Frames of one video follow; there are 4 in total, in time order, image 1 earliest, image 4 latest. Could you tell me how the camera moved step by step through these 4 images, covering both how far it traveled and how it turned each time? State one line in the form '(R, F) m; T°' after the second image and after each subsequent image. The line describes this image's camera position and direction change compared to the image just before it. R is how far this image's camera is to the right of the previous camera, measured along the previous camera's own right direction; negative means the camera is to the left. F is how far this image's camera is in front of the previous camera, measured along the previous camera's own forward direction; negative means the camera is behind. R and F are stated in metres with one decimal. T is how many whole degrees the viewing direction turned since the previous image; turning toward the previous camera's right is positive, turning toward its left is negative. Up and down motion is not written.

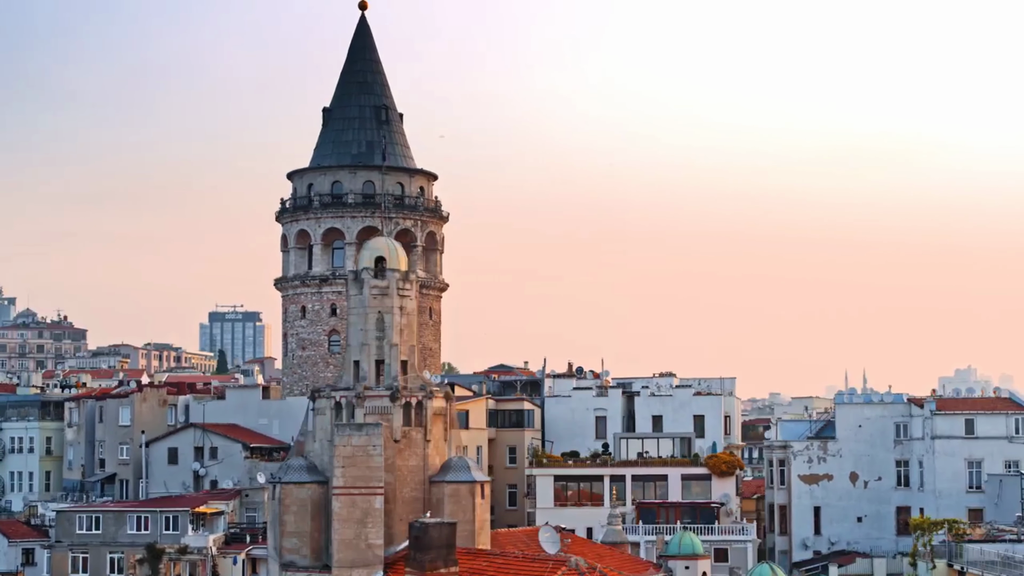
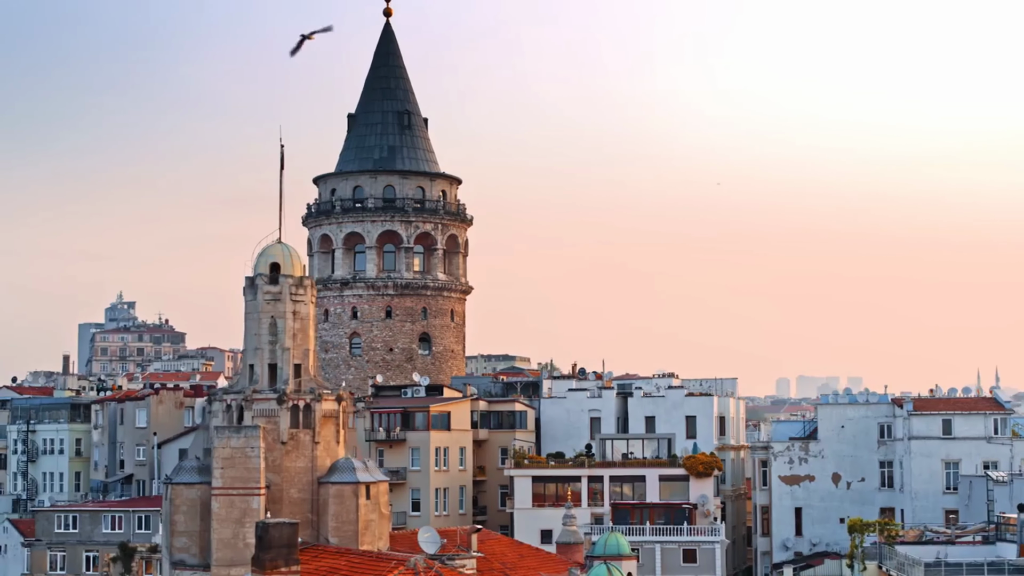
(+7.4, -0.4) m; -5°
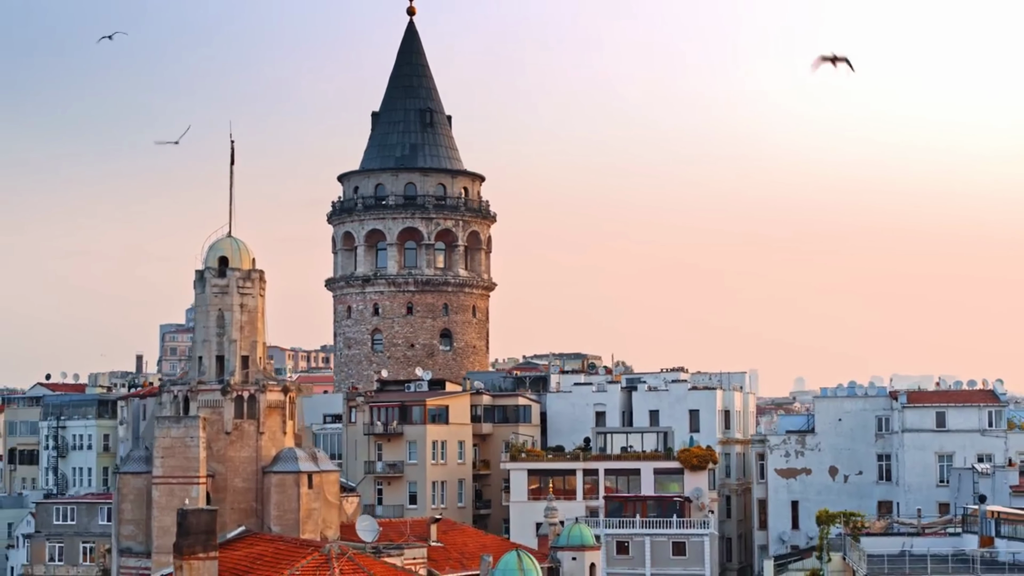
(+4.5, -0.3) m; -3°
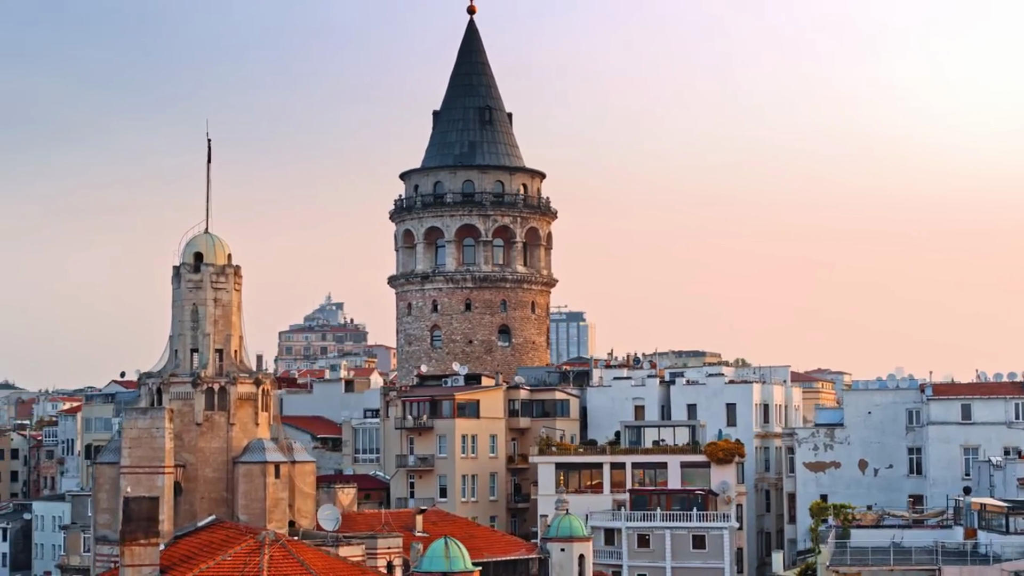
(+5.4, -0.3) m; -5°
